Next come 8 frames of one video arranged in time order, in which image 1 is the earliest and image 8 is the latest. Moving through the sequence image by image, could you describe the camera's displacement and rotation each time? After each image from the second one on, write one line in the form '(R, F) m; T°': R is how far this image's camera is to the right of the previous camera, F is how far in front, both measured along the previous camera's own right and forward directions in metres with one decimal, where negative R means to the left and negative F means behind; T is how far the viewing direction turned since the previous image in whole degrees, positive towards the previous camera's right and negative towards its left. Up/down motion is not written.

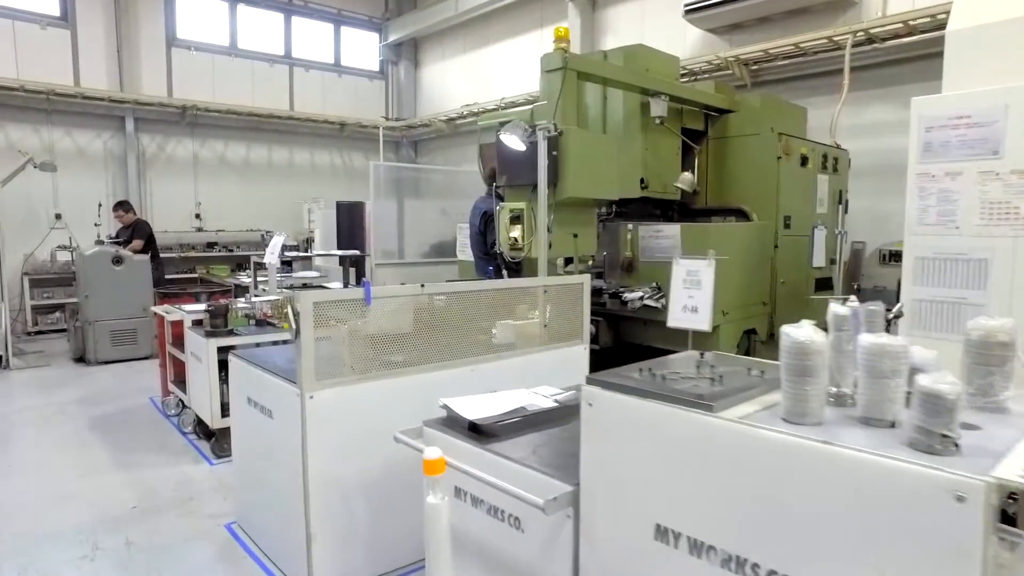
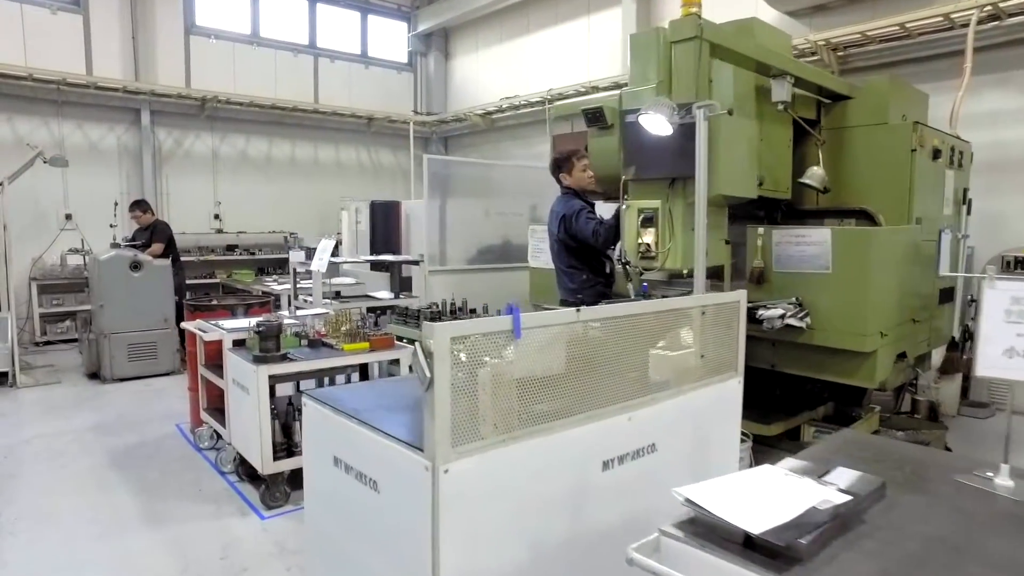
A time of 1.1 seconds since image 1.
(-0.4, +0.5) m; 0°
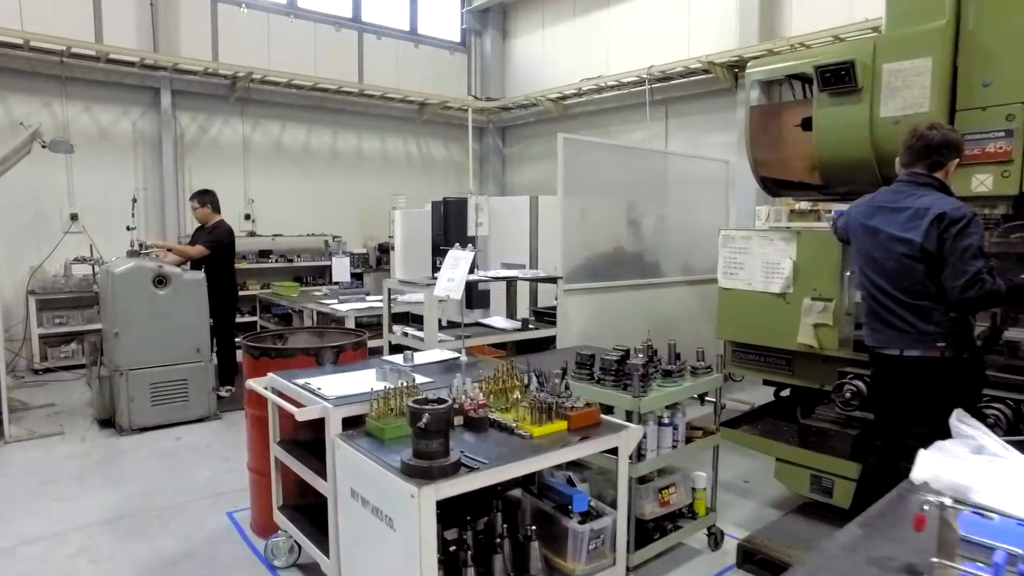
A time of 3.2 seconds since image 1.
(-0.7, +1.1) m; 0°
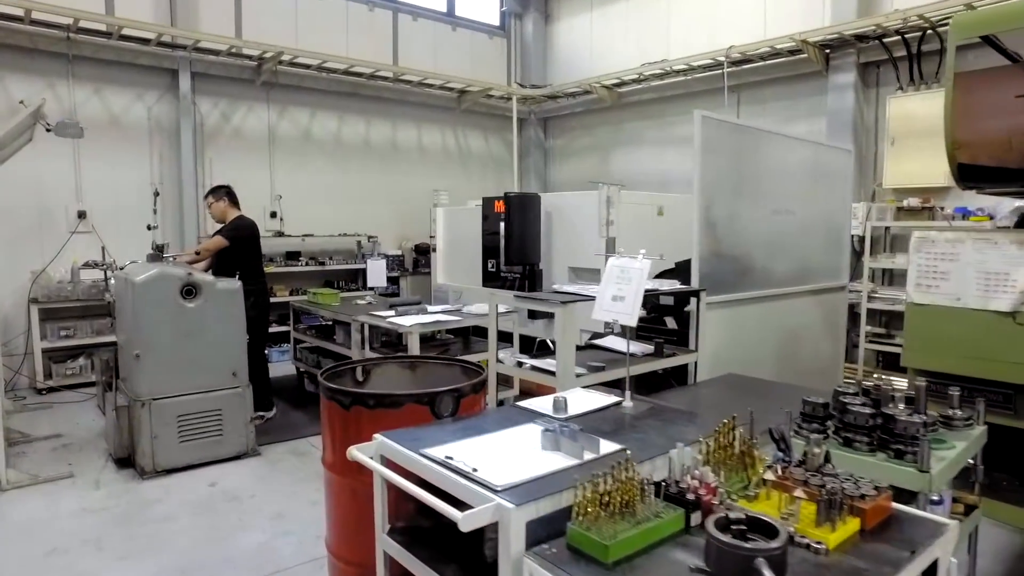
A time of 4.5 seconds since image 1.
(-0.4, +0.6) m; 0°
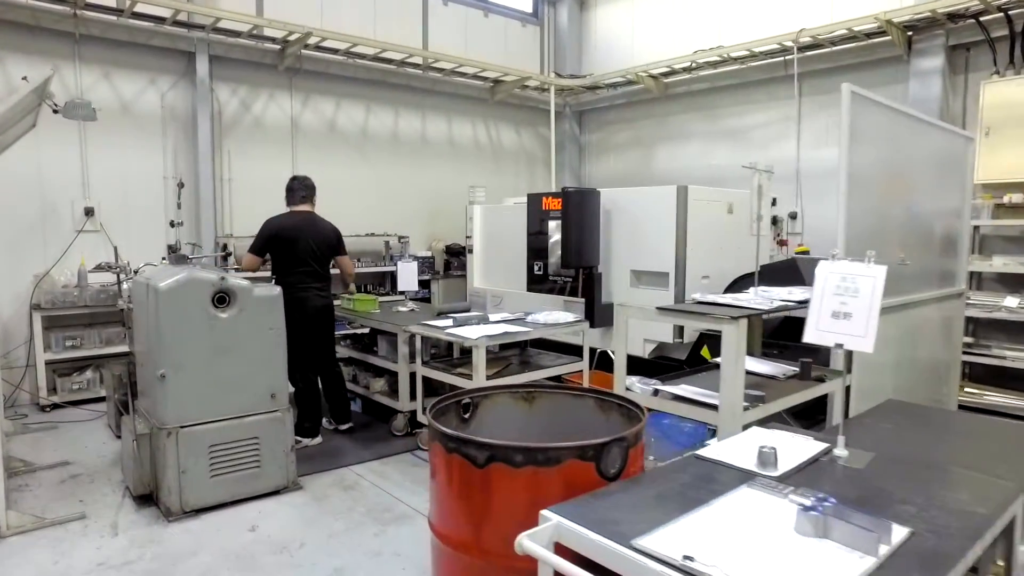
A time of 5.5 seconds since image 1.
(-0.3, +0.4) m; 0°
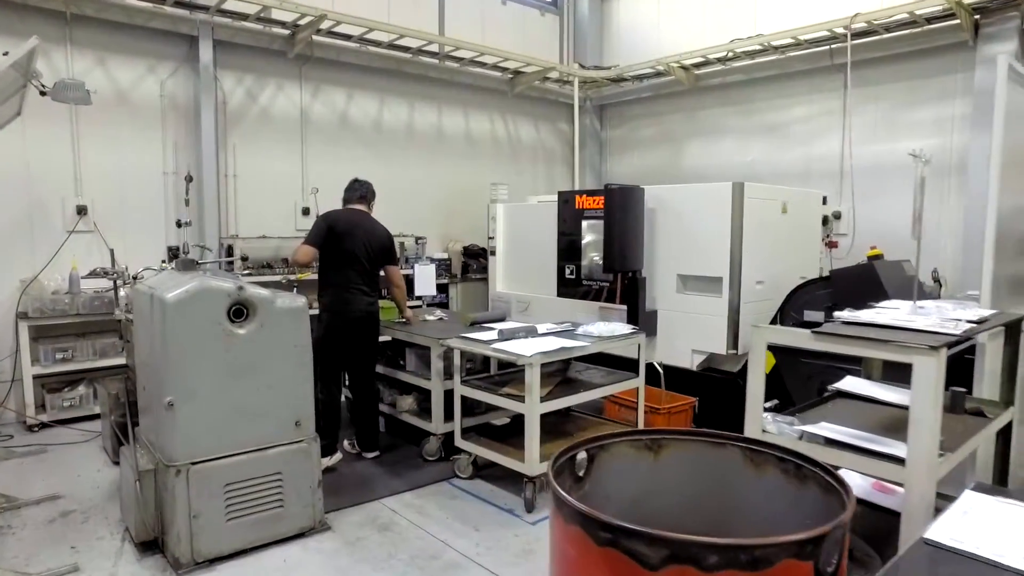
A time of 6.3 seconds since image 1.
(-0.2, +0.3) m; +1°
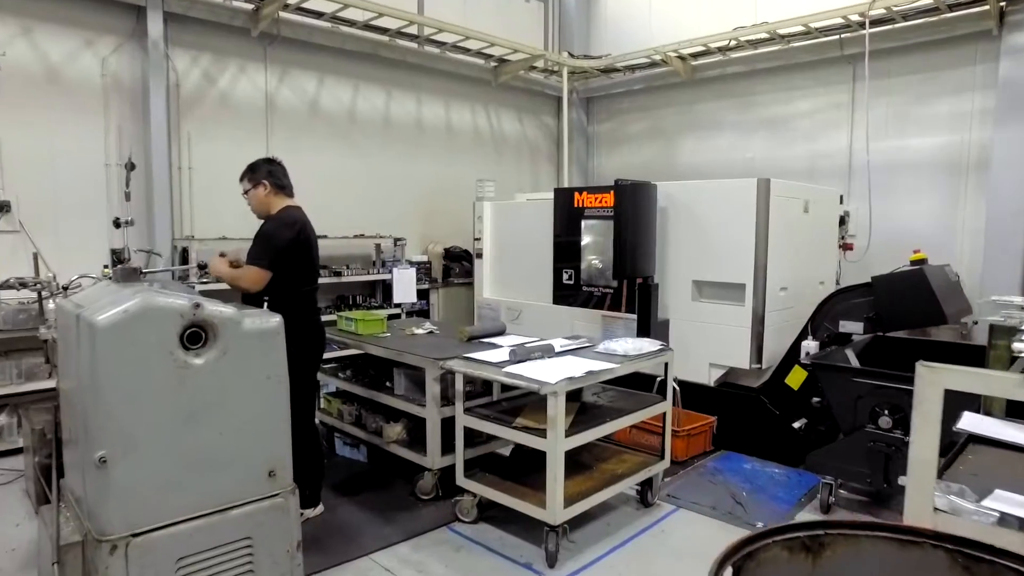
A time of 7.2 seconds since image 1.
(-0.2, +0.4) m; +3°
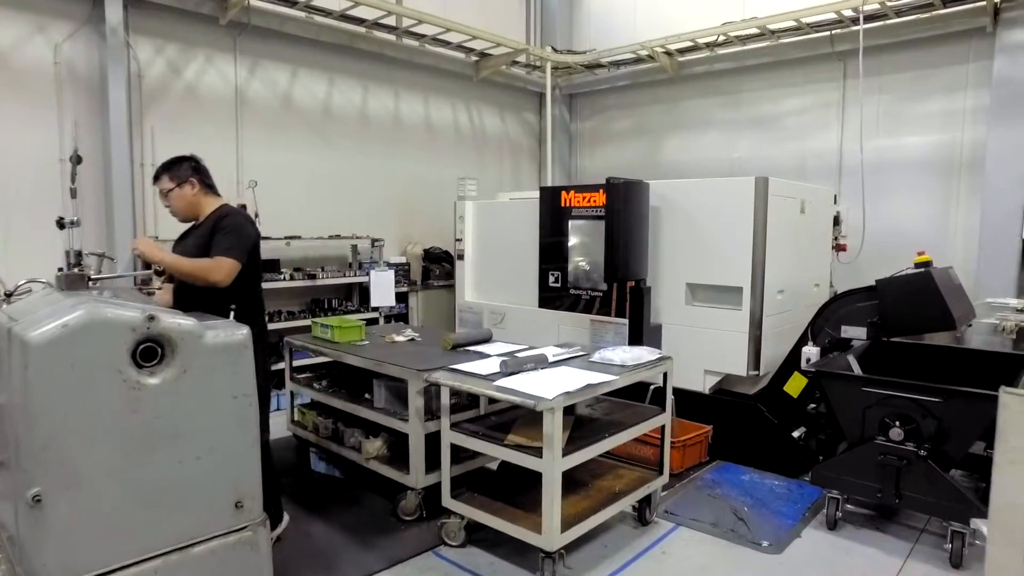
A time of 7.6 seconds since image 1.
(0.0, +0.2) m; +2°
